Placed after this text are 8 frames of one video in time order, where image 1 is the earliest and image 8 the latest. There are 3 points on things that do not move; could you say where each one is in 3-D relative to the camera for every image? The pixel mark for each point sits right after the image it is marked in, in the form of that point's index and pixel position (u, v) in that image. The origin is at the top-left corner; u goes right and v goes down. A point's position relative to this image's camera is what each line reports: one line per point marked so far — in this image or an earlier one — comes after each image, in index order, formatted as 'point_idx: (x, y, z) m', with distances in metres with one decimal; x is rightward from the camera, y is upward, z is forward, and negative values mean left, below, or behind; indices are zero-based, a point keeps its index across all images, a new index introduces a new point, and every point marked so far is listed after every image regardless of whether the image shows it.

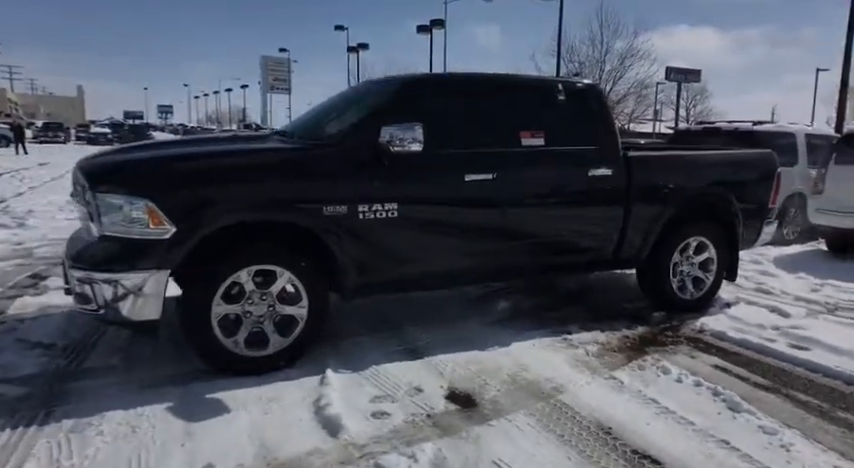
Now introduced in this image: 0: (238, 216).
0: (-1.0, +0.1, +3.3) m
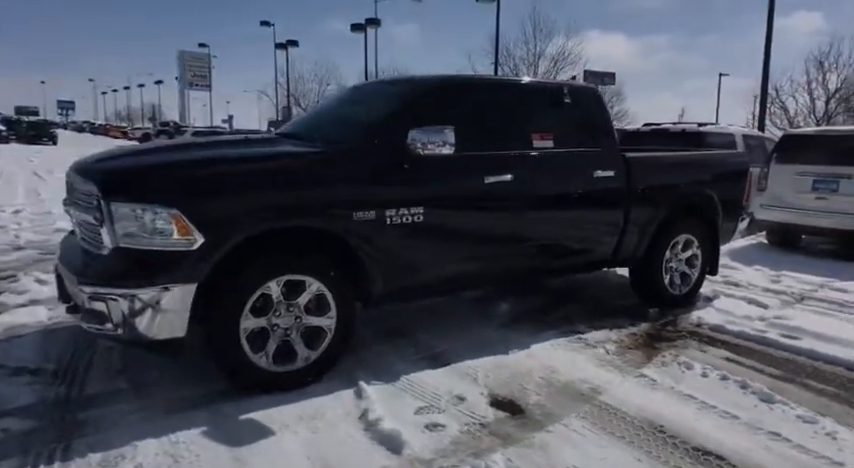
0: (-0.8, +0.1, +3.1) m
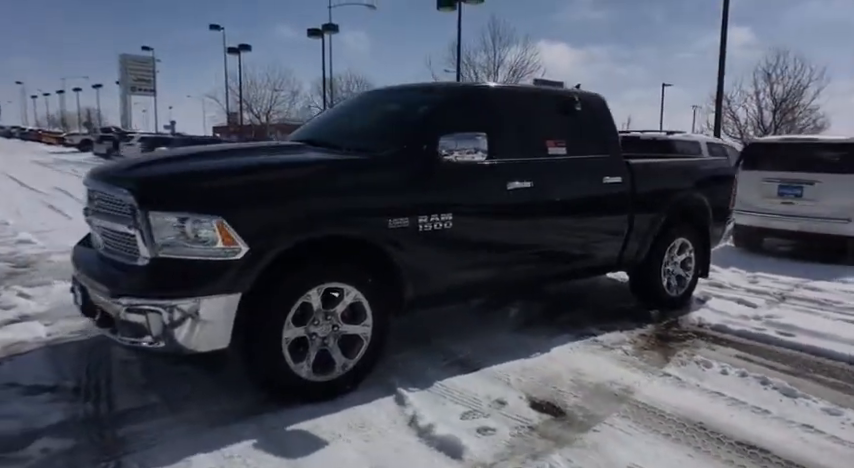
0: (-0.6, 0.0, +3.1) m
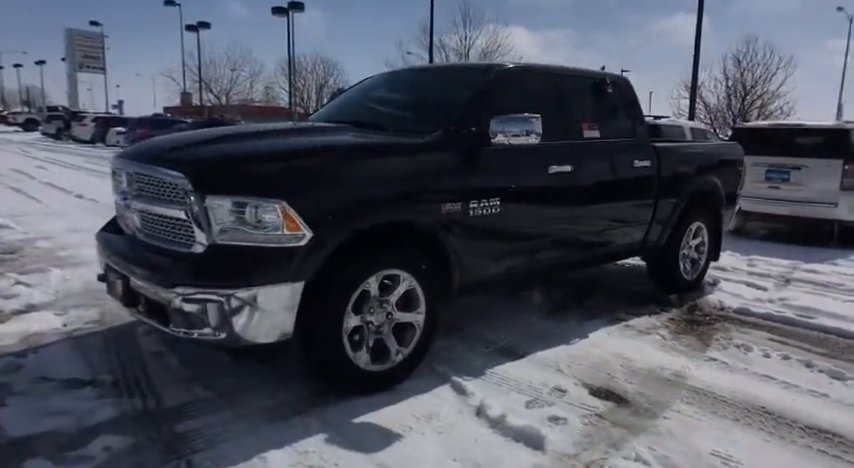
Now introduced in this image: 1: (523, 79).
0: (-0.3, +0.1, +2.9) m
1: (+0.7, +1.1, +4.2) m
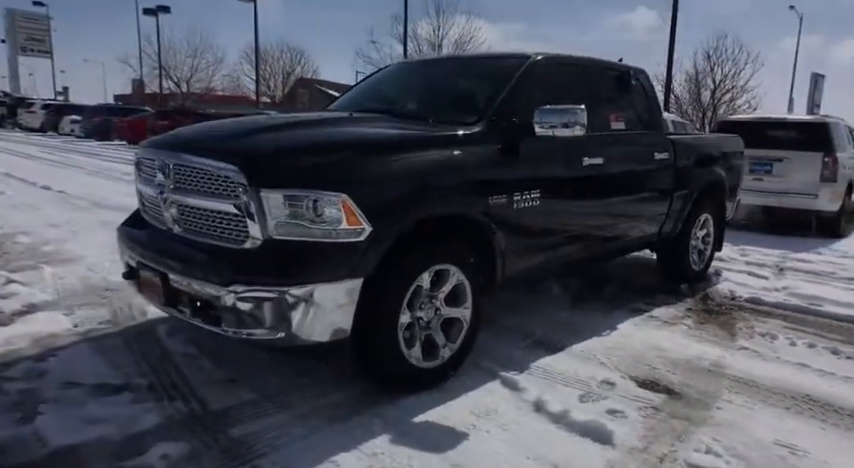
0: (0.0, +0.1, +2.9) m
1: (+0.9, +1.2, +4.1) m
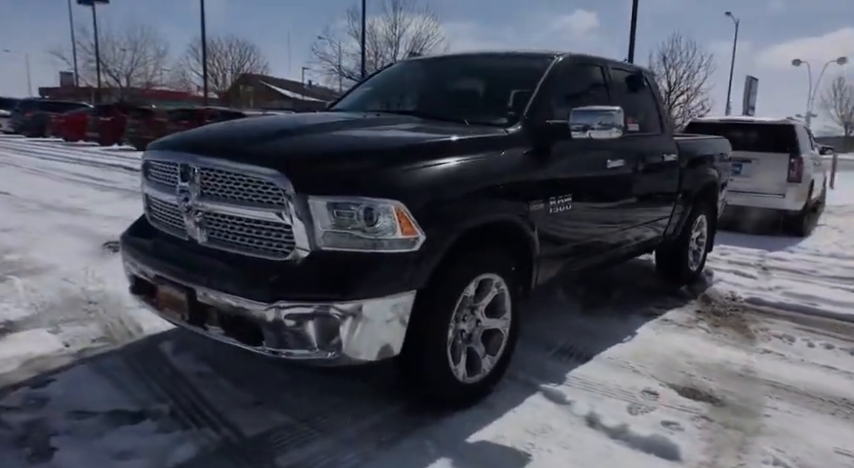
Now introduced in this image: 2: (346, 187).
0: (+0.2, +0.1, +2.7) m
1: (+1.0, +1.2, +4.0) m
2: (-0.3, +0.2, +2.3) m
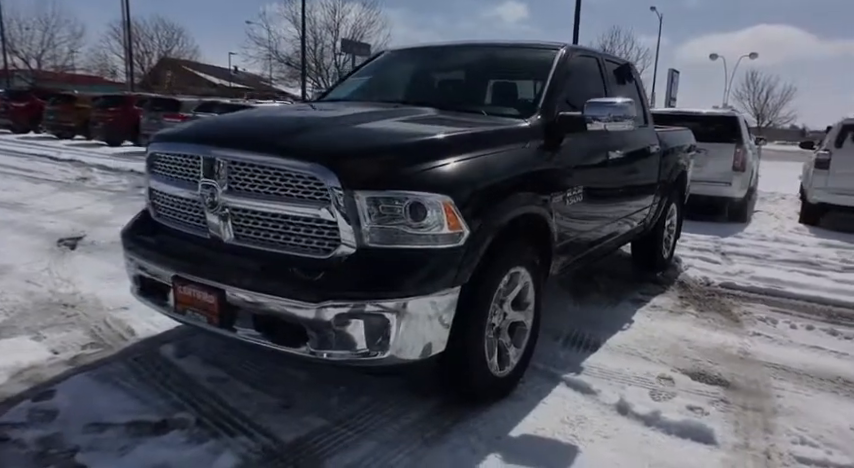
0: (+0.4, +0.1, +2.7) m
1: (+1.0, +1.2, +4.1) m
2: (-0.1, +0.2, +2.2) m
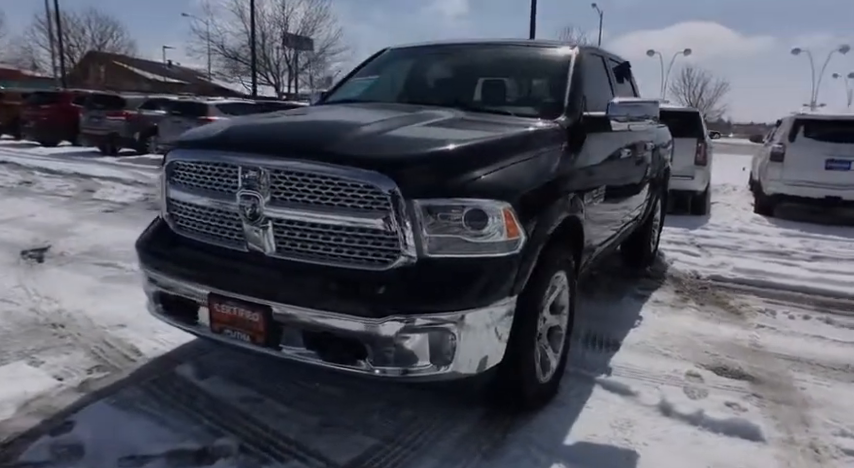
0: (+0.6, +0.1, +2.6) m
1: (+1.1, +1.2, +4.1) m
2: (+0.1, +0.2, +2.2) m
